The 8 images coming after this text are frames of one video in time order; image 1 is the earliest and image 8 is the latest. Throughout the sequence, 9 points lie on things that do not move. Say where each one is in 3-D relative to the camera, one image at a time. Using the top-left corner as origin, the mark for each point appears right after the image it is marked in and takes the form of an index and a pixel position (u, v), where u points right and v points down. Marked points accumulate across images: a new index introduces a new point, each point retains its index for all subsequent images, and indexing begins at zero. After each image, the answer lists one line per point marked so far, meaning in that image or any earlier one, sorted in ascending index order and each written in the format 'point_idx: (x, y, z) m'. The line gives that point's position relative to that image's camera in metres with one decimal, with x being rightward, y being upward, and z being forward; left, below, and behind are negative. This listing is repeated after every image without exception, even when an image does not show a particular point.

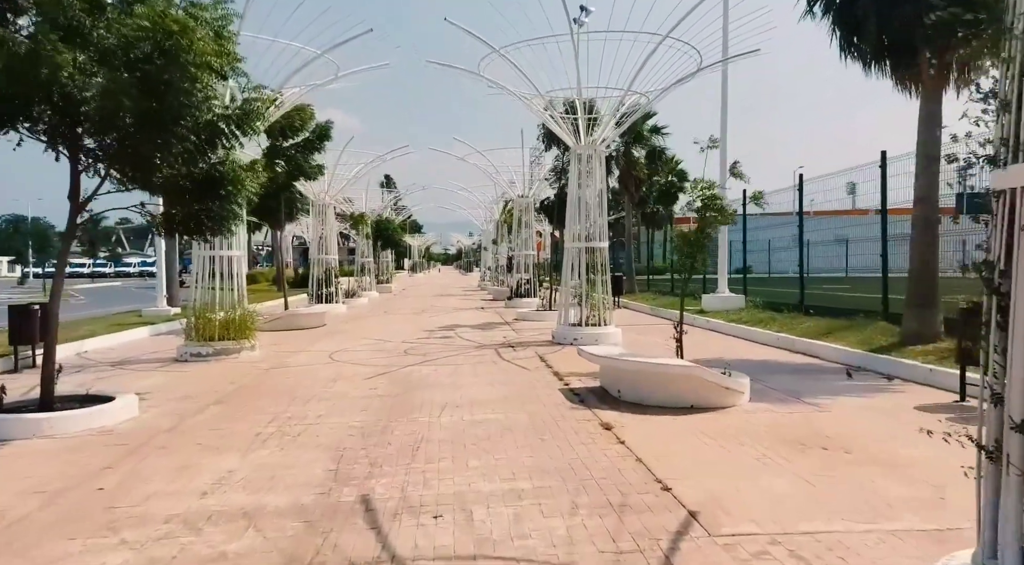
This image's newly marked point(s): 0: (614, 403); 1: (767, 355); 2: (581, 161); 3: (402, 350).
0: (+1.3, -1.5, +8.2) m
1: (+4.7, -1.3, +11.8) m
2: (+1.6, +2.7, +14.5) m
3: (-2.3, -1.4, +13.5) m
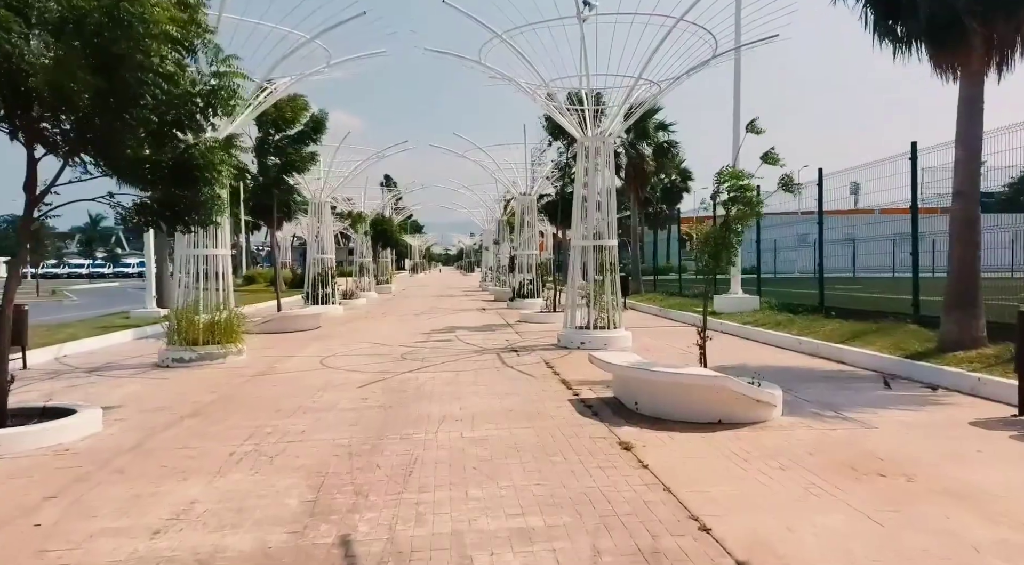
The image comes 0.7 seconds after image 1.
0: (+1.4, -1.5, +7.4) m
1: (+4.8, -1.3, +11.0) m
2: (+1.7, +2.7, +13.6) m
3: (-2.2, -1.5, +12.7) m
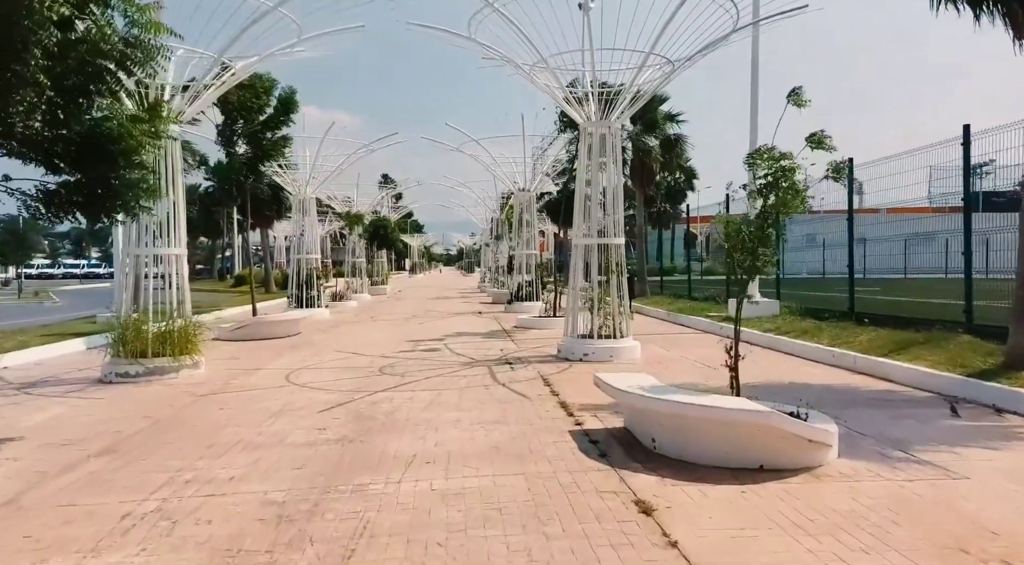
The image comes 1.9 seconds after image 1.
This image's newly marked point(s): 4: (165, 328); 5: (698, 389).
0: (+1.2, -1.6, +5.9) m
1: (+4.6, -1.4, +9.5) m
2: (+1.6, +2.6, +12.1) m
3: (-2.4, -1.5, +11.2) m
4: (-5.8, -0.8, +10.8) m
5: (+2.5, -1.5, +8.8) m
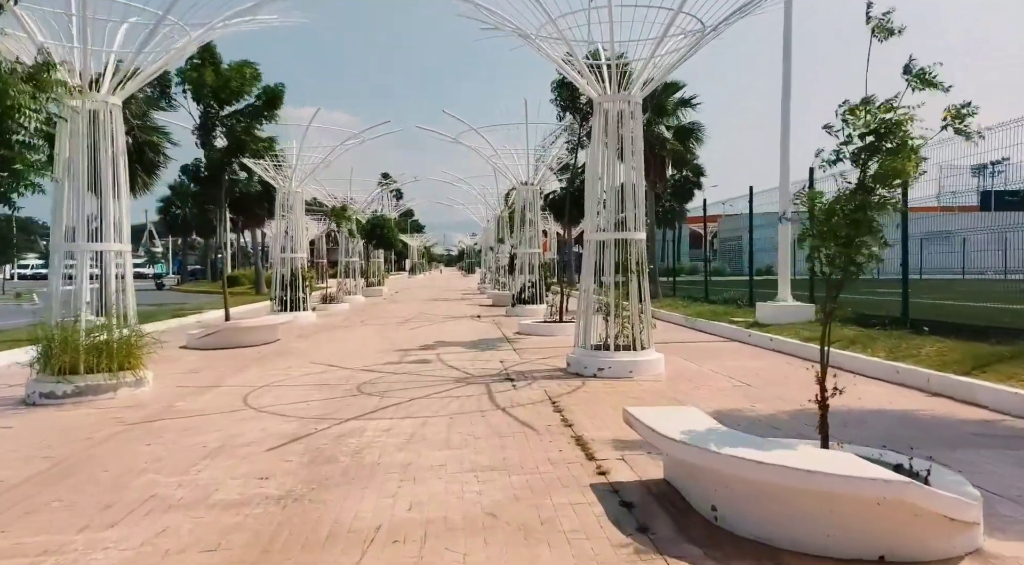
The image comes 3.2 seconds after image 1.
0: (+1.2, -1.6, +4.1) m
1: (+4.7, -1.4, +7.7) m
2: (+1.6, +2.6, +10.4) m
3: (-2.3, -1.5, +9.5) m
4: (-5.8, -0.8, +9.1) m
5: (+2.6, -1.5, +7.1) m
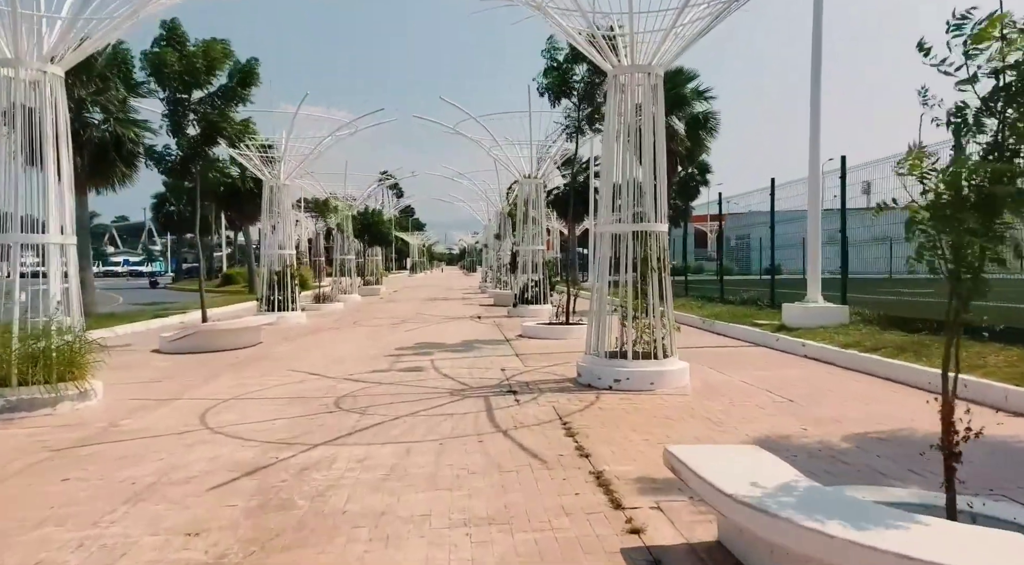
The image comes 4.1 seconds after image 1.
0: (+1.3, -1.6, +2.8) m
1: (+4.7, -1.4, +6.4) m
2: (+1.6, +2.6, +9.1) m
3: (-2.3, -1.5, +8.2) m
4: (-5.8, -0.8, +7.9) m
5: (+2.6, -1.5, +5.8) m
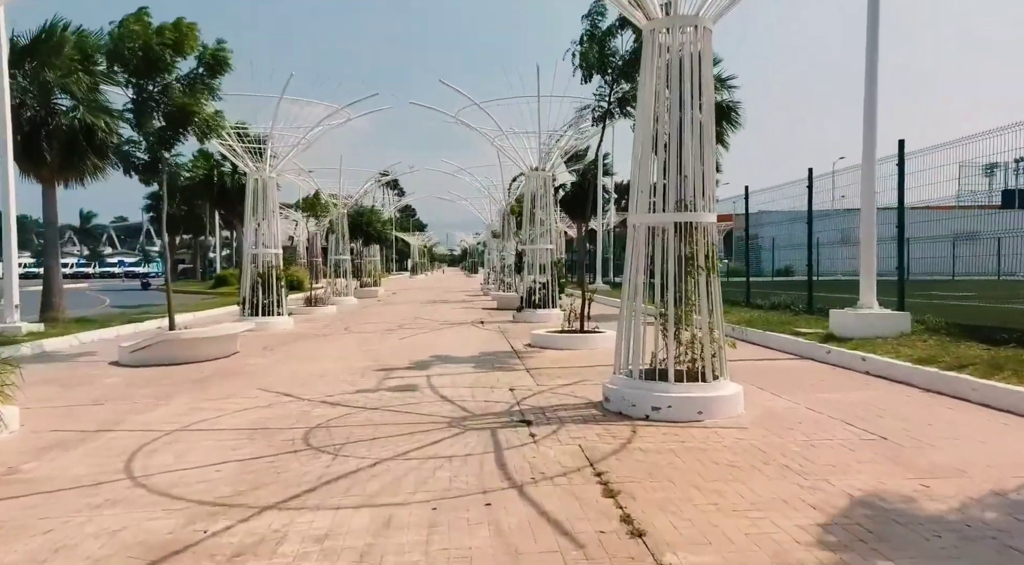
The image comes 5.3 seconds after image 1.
0: (+1.4, -1.6, +1.2) m
1: (+4.8, -1.5, +4.8) m
2: (+1.8, +2.6, +7.4) m
3: (-2.2, -1.6, +6.6) m
4: (-5.6, -0.8, +6.2) m
5: (+2.7, -1.5, +4.1) m
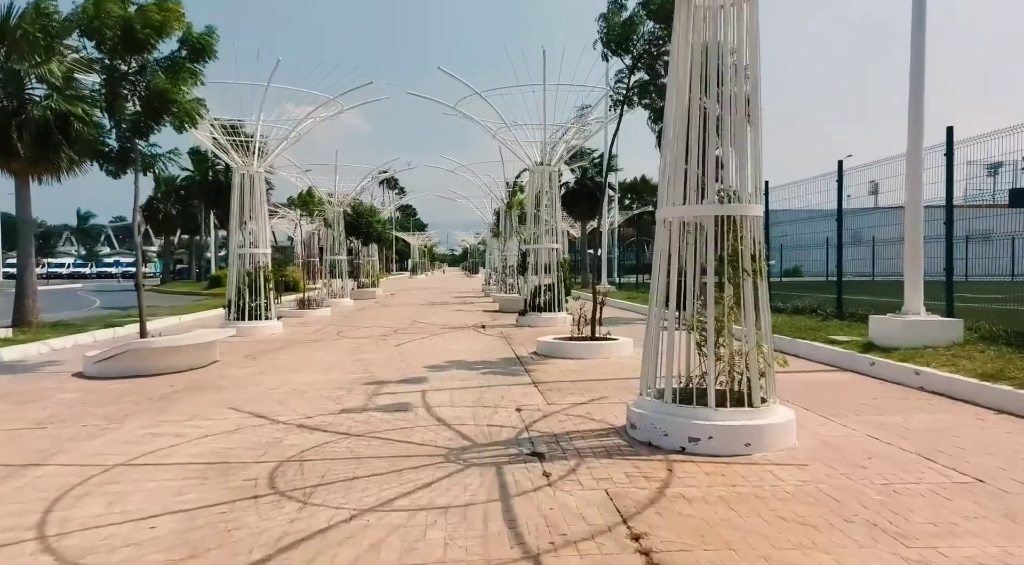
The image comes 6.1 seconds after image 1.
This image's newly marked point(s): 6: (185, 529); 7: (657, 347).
0: (+1.5, -1.7, 0.0) m
1: (+4.9, -1.5, +3.6) m
2: (+1.9, +2.5, +6.3) m
3: (-2.1, -1.6, +5.4) m
4: (-5.5, -0.8, +5.1) m
5: (+2.8, -1.6, +3.0) m
6: (-2.2, -1.7, +4.3) m
7: (+1.4, -0.6, +6.3) m
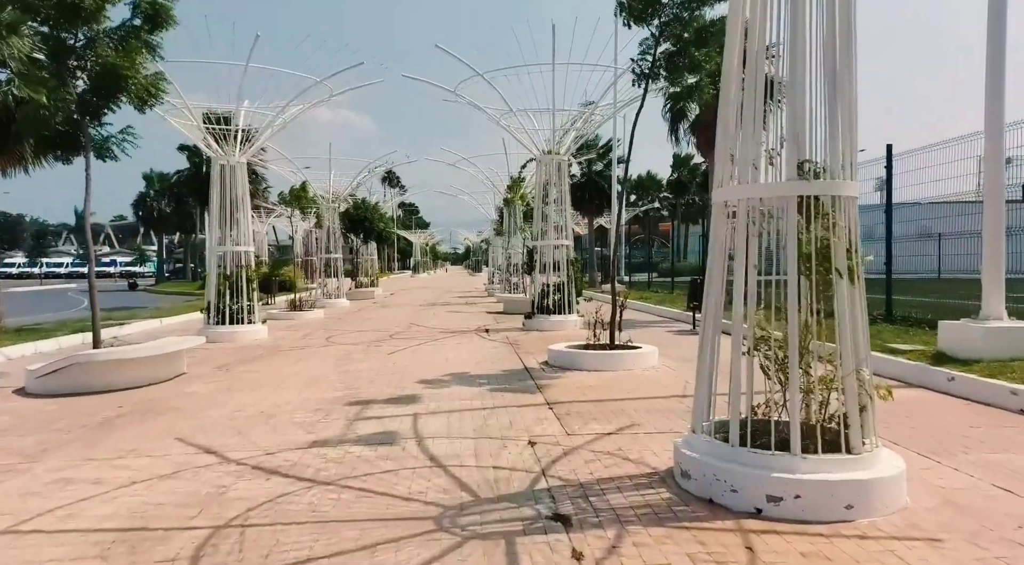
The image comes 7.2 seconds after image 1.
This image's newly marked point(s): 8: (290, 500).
0: (+1.5, -1.7, -1.5) m
1: (+5.0, -1.5, +2.1) m
2: (+1.9, +2.5, +4.8) m
3: (-2.0, -1.6, +3.9) m
4: (-5.4, -0.9, +3.6) m
5: (+2.9, -1.6, +1.5) m
6: (-2.1, -1.7, +2.9) m
7: (+1.5, -0.7, +4.8) m
8: (-1.7, -1.6, +4.8) m
